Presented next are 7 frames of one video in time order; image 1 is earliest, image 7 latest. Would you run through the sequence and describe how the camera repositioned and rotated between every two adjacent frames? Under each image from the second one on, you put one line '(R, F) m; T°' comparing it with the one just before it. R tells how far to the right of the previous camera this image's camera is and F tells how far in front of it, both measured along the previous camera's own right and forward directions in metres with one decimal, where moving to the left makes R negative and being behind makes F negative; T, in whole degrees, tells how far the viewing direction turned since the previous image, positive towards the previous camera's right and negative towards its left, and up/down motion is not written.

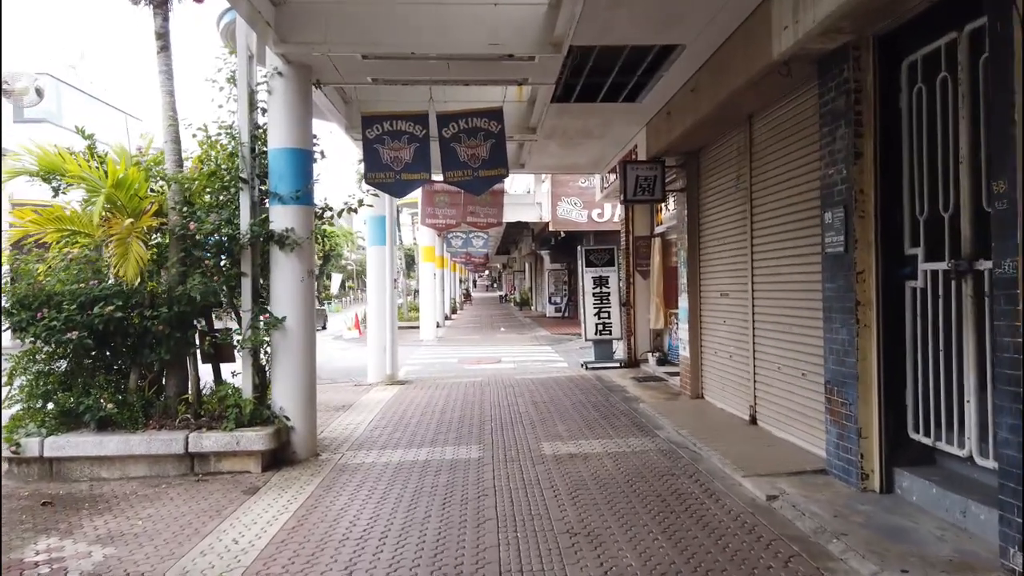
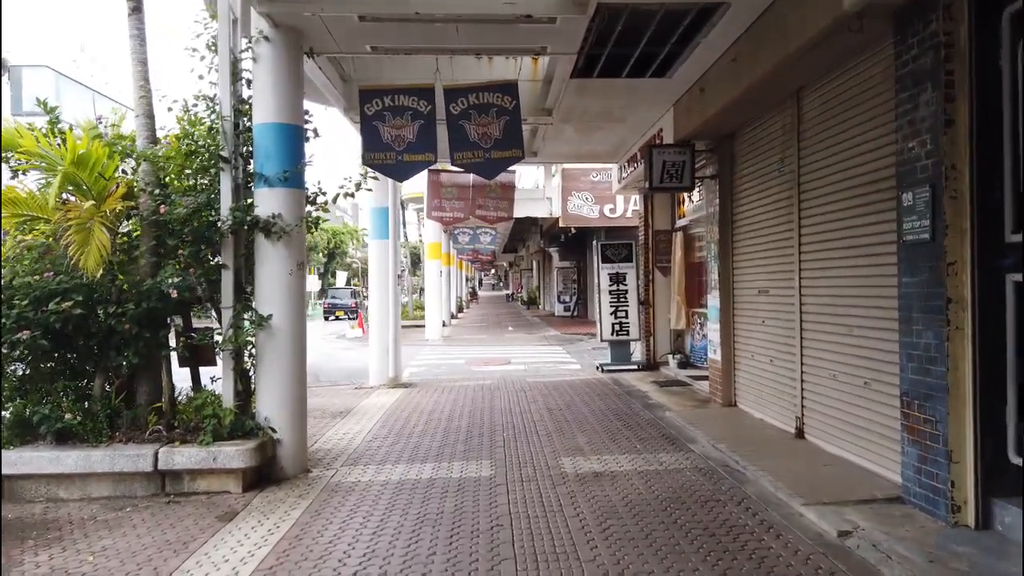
(-0.1, +0.9) m; 0°
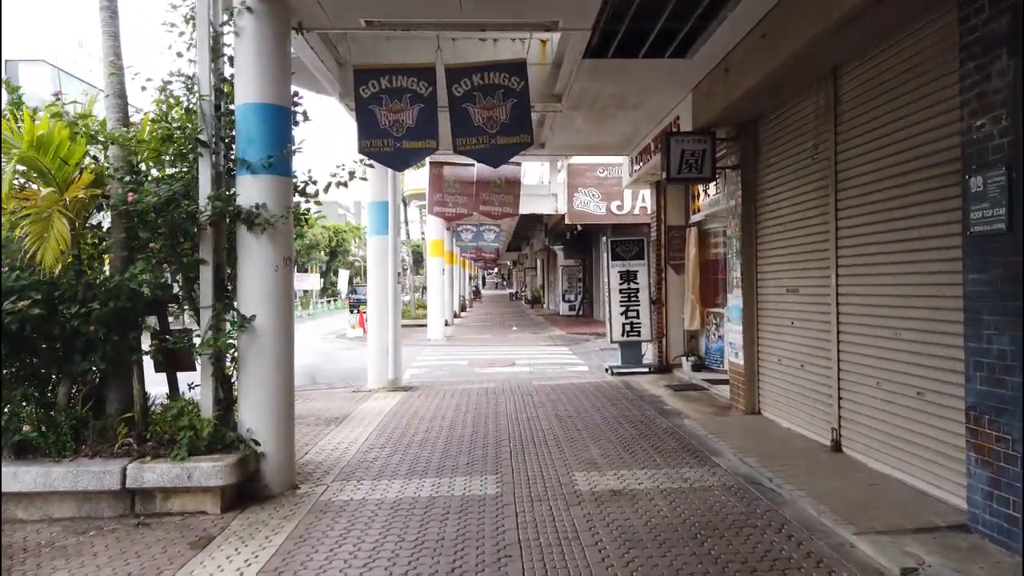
(0.0, +0.6) m; 0°
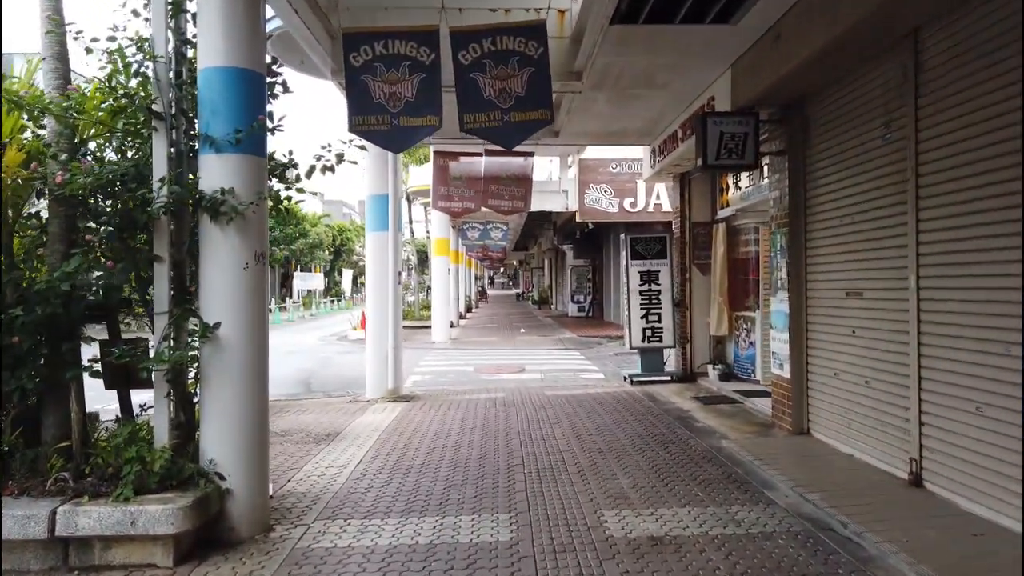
(-0.1, +1.0) m; 0°
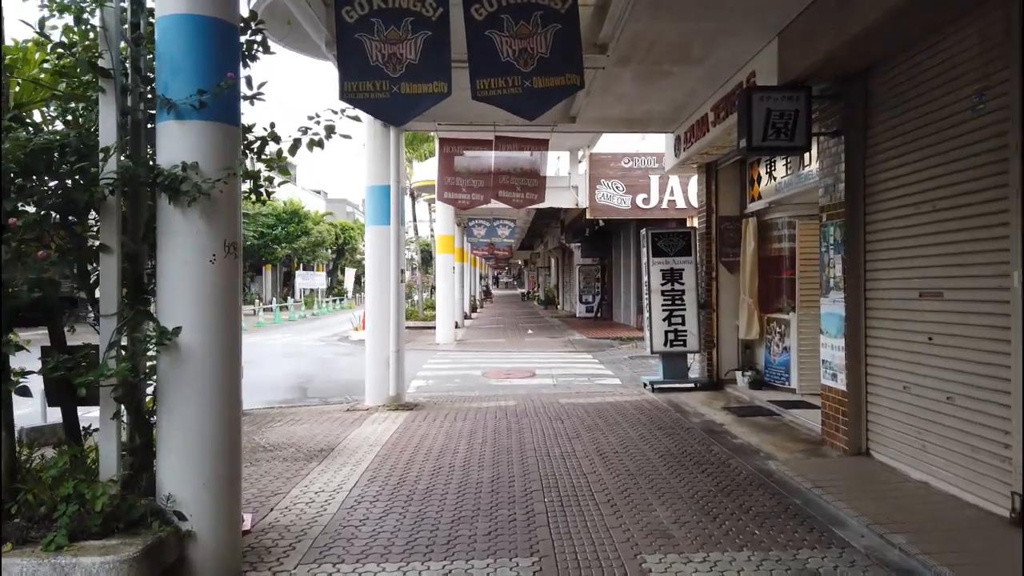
(-0.1, +0.9) m; 0°
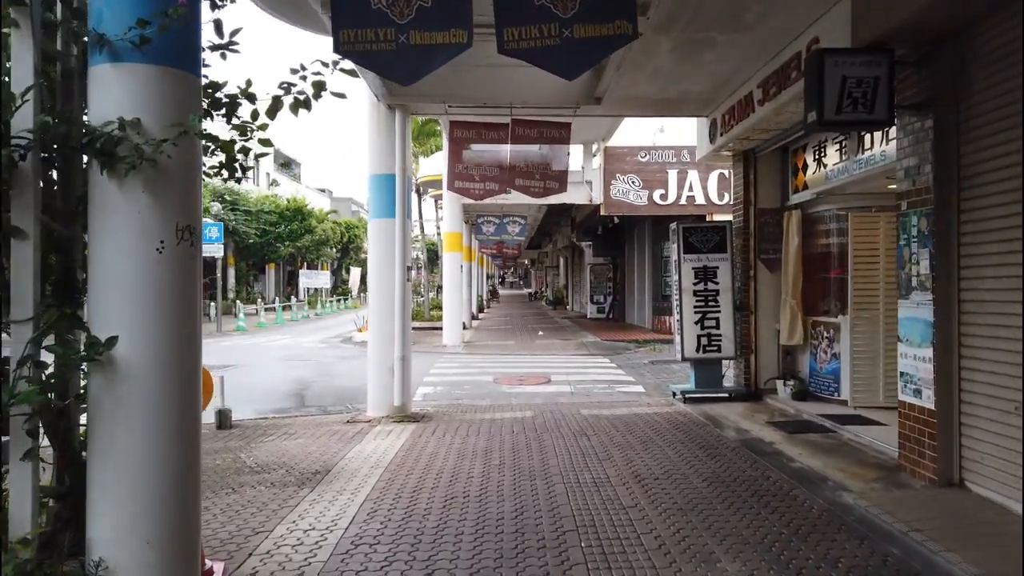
(-0.2, +1.0) m; 0°
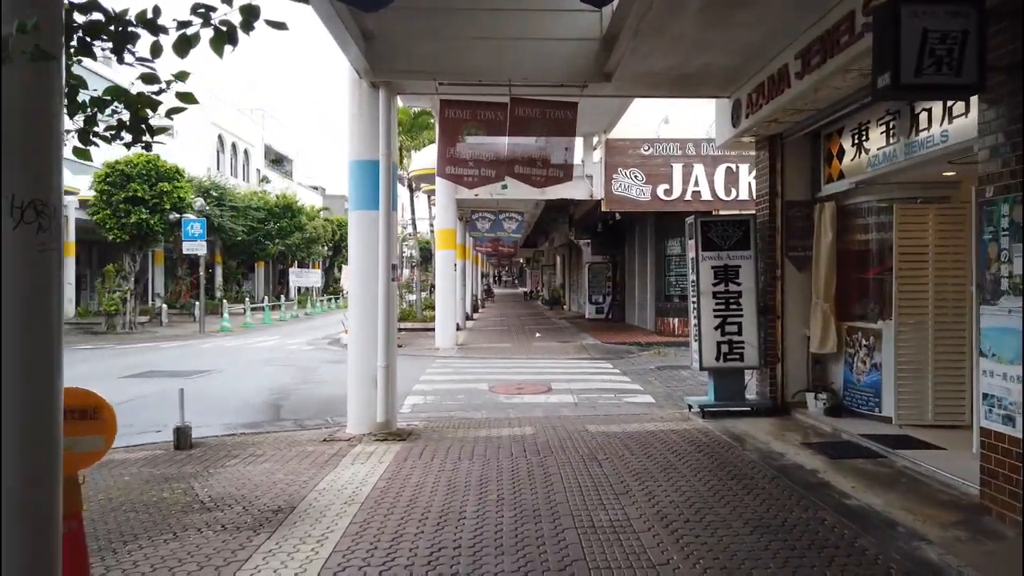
(0.0, +1.0) m; 0°
